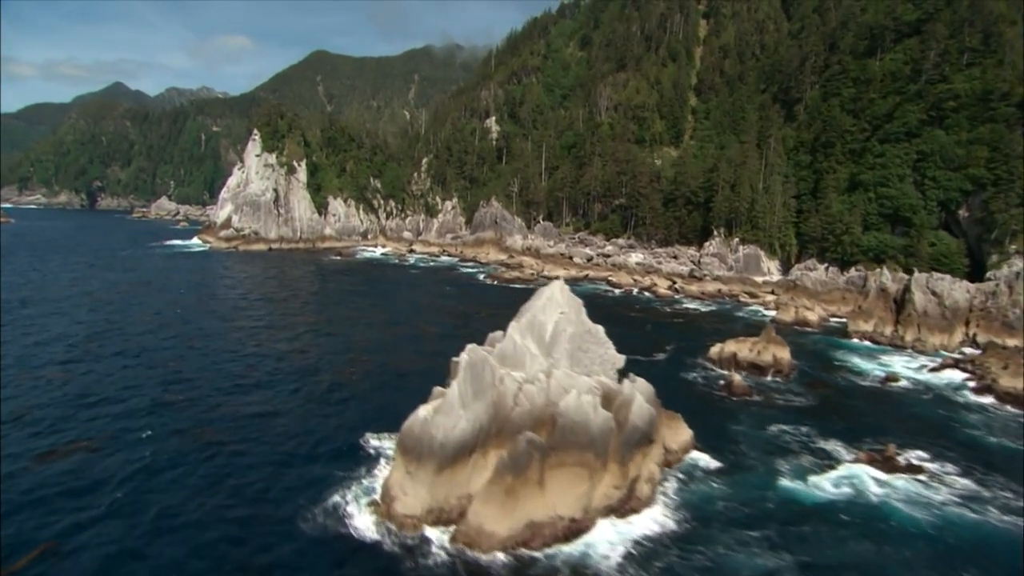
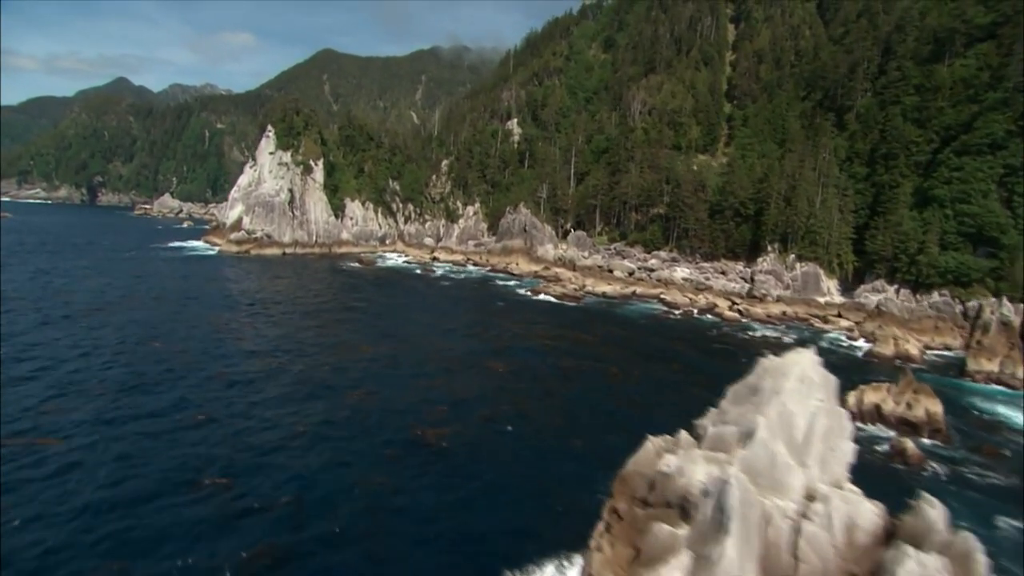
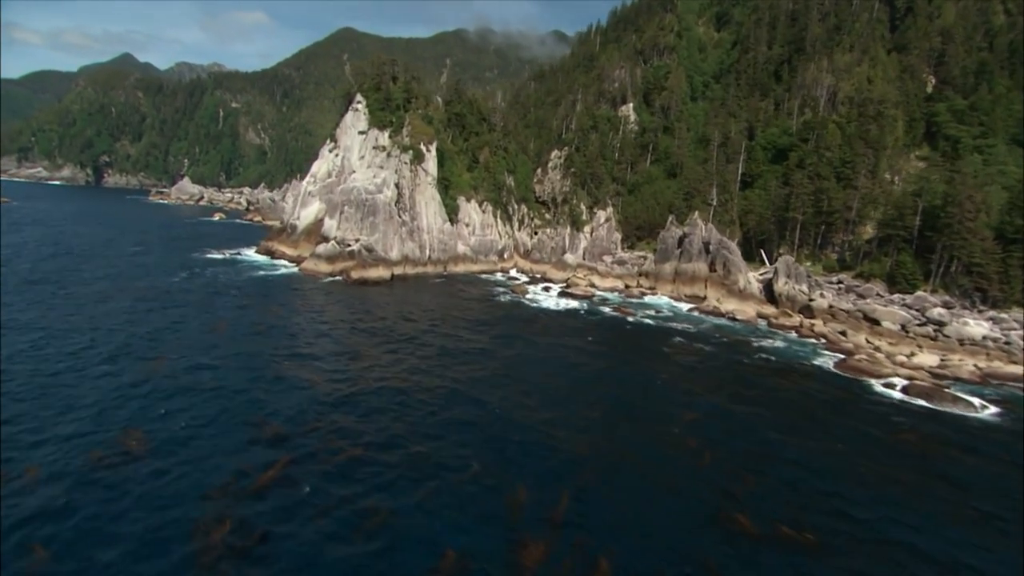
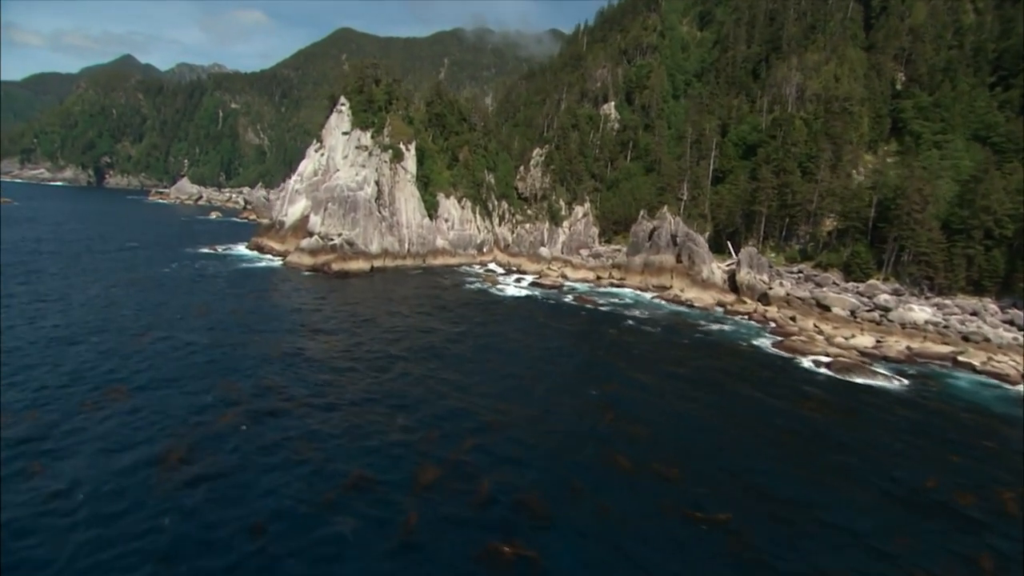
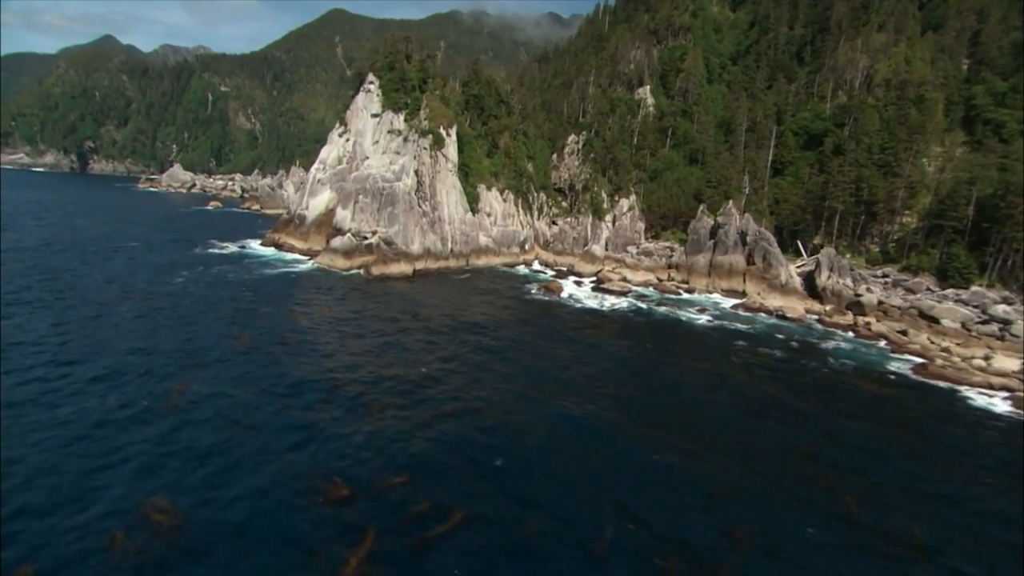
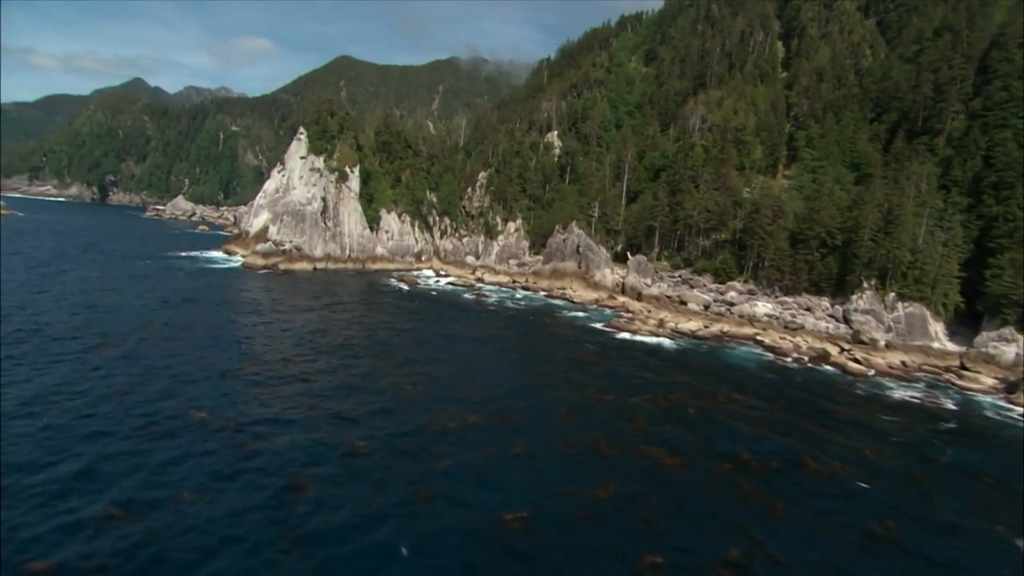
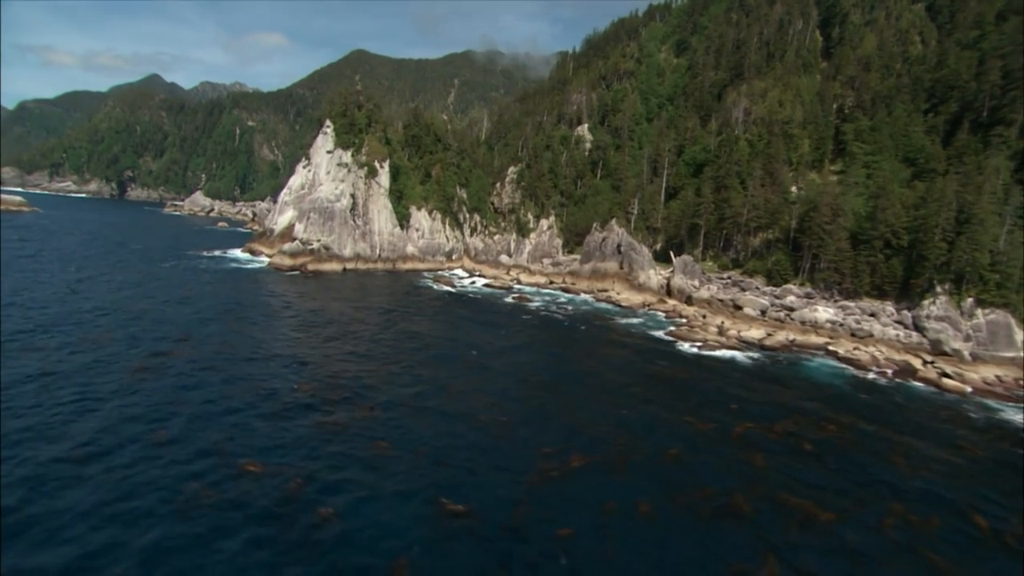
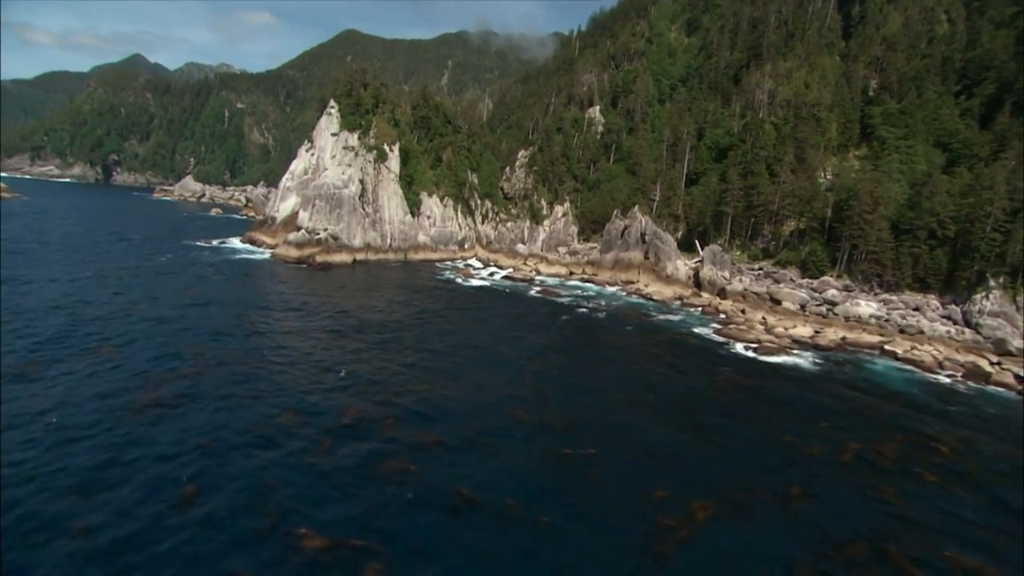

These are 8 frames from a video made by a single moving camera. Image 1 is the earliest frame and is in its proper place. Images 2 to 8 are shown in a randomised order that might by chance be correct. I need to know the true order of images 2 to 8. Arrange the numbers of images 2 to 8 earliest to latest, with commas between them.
2, 6, 7, 8, 4, 3, 5
